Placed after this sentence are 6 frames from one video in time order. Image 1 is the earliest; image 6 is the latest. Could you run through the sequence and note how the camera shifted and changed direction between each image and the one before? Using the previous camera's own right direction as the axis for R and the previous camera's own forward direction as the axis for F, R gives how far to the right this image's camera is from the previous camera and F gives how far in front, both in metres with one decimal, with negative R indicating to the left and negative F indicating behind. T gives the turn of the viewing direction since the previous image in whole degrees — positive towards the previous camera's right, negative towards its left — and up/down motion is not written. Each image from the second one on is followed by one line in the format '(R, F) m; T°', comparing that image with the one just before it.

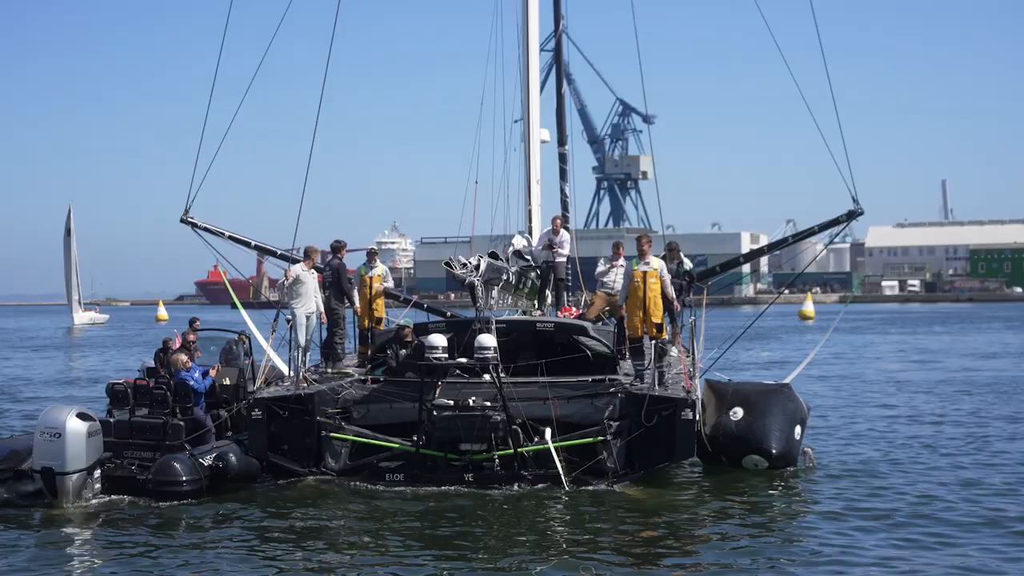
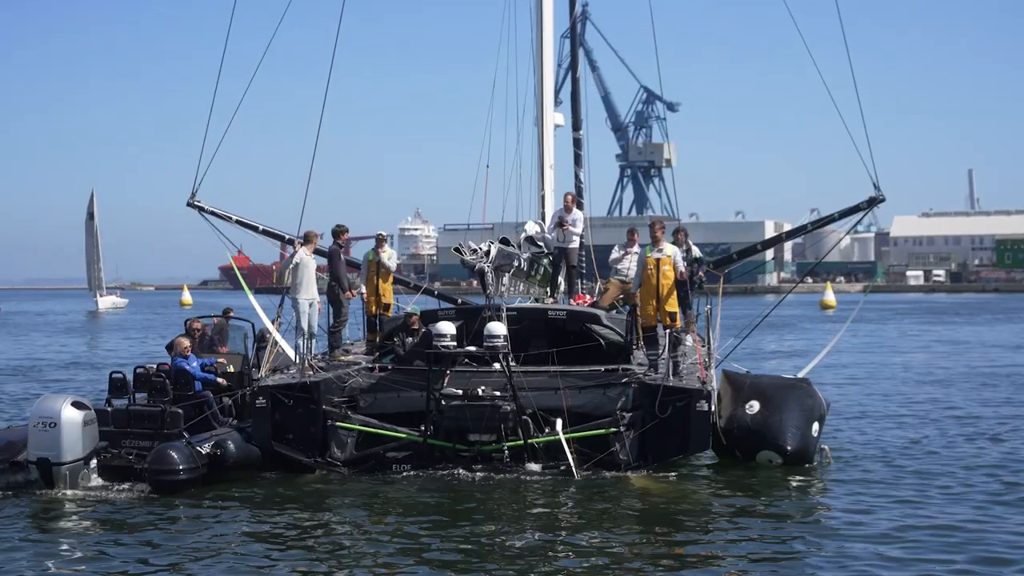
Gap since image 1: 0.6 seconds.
(+0.1, +0.3) m; -1°
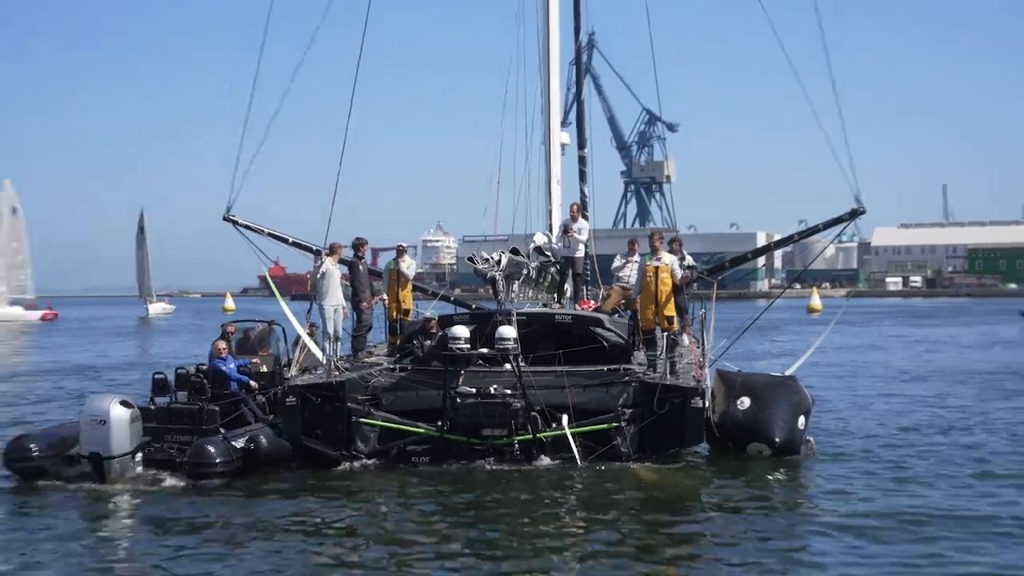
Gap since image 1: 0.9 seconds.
(+0.1, -1.0) m; -1°
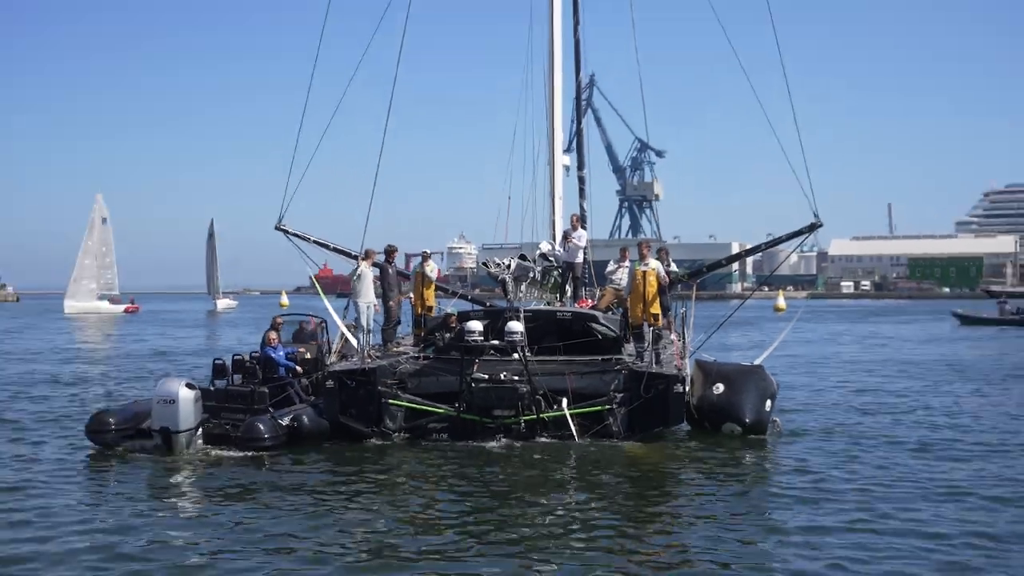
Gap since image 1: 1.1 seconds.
(-0.1, -2.2) m; 0°
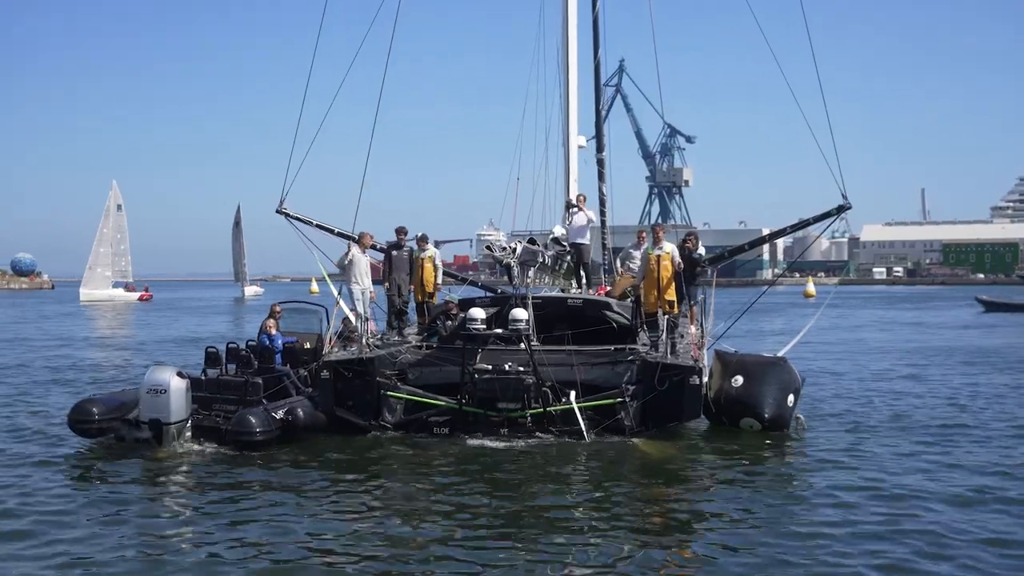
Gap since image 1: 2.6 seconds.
(+0.3, +0.9) m; -2°
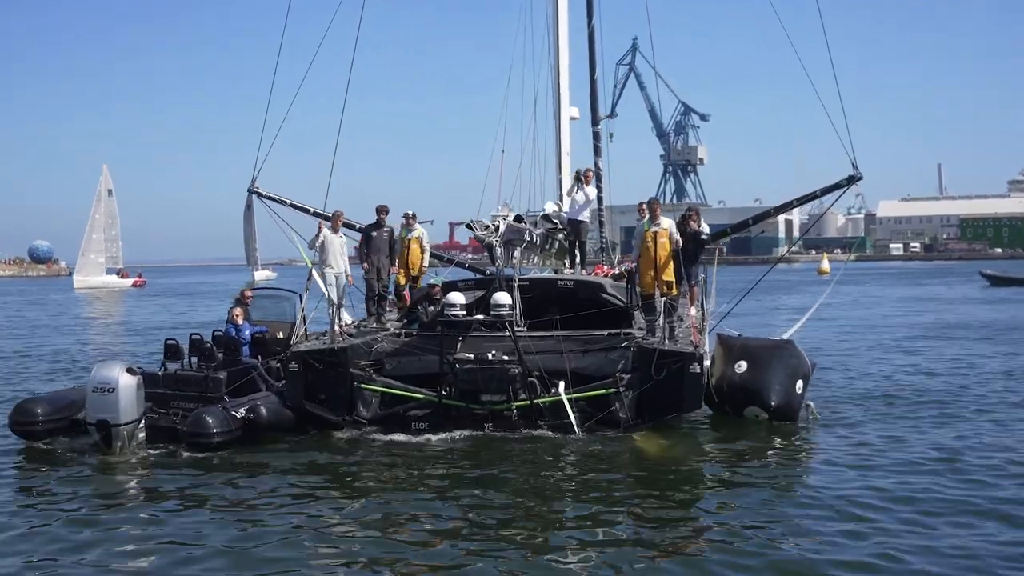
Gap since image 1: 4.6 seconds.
(+0.4, +1.2) m; -1°
